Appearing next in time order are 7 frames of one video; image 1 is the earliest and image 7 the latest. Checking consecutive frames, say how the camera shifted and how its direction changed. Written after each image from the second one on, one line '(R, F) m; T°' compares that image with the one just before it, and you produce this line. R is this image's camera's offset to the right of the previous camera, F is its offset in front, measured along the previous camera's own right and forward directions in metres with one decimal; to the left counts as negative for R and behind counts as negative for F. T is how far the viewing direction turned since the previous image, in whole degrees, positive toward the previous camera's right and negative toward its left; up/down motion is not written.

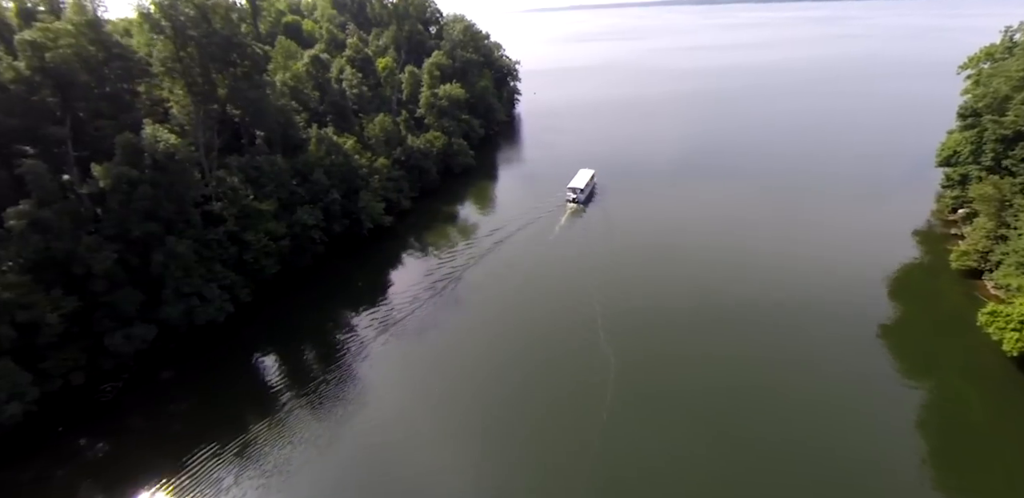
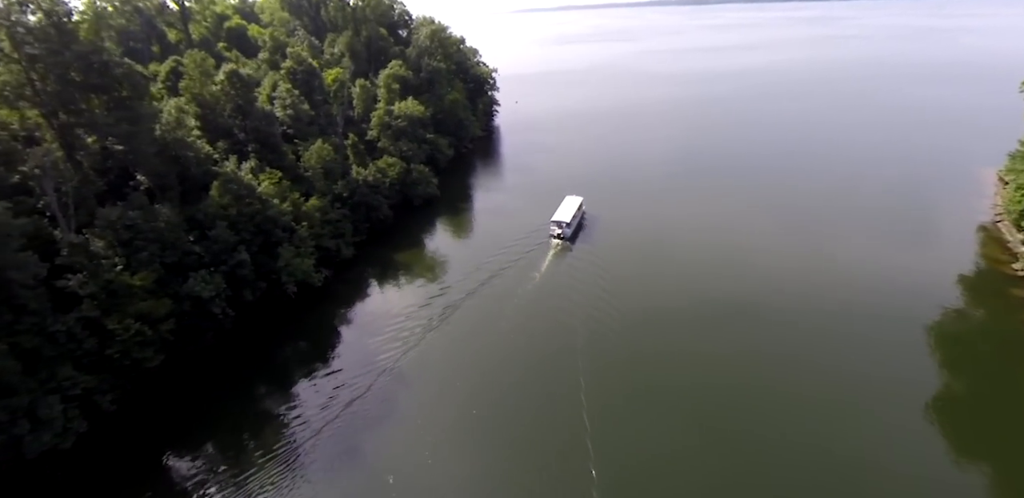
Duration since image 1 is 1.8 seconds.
(+2.8, +11.1) m; +1°
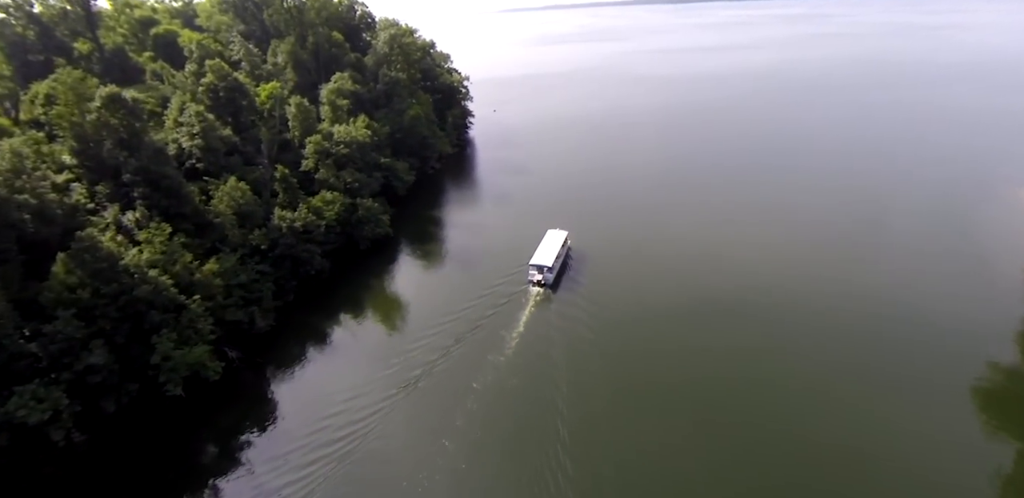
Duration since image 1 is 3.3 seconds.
(+2.6, +10.2) m; +1°
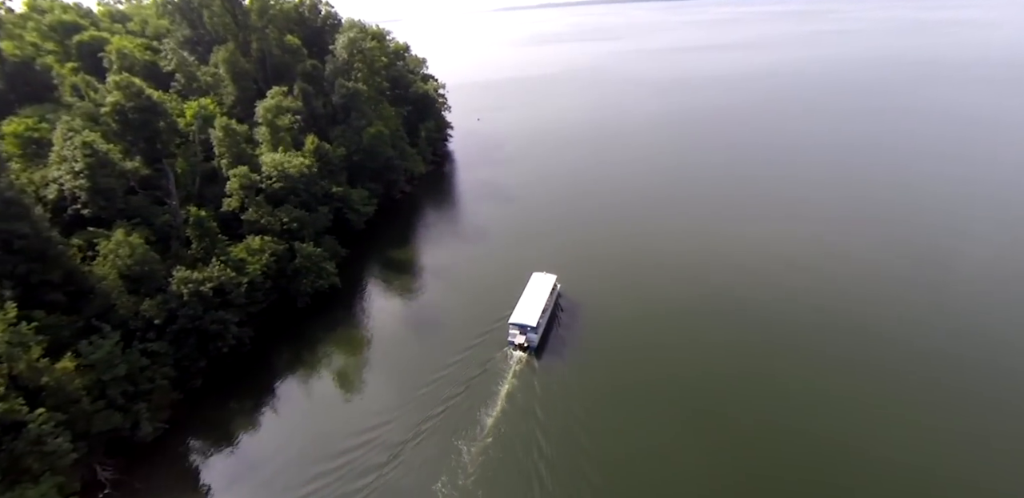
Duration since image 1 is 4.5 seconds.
(+2.1, +9.3) m; +1°
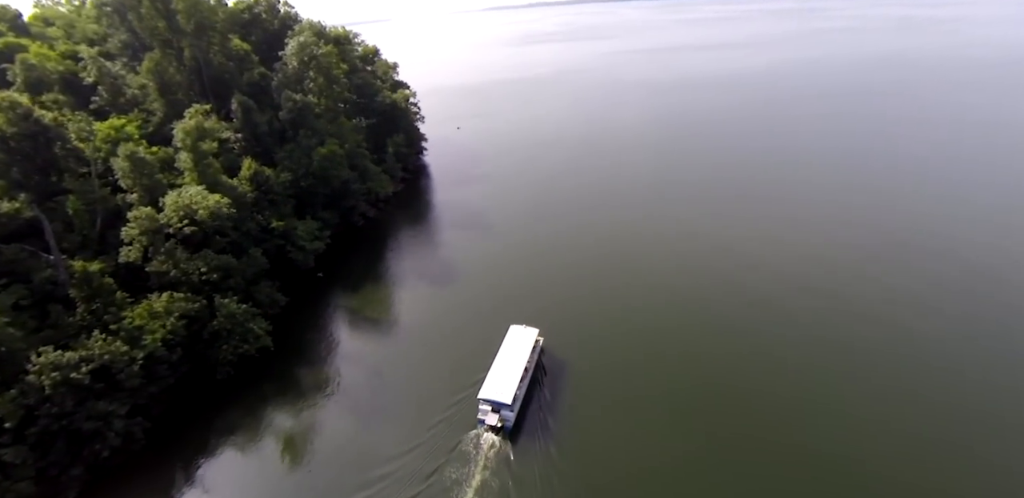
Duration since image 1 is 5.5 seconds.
(+1.7, +7.4) m; +1°
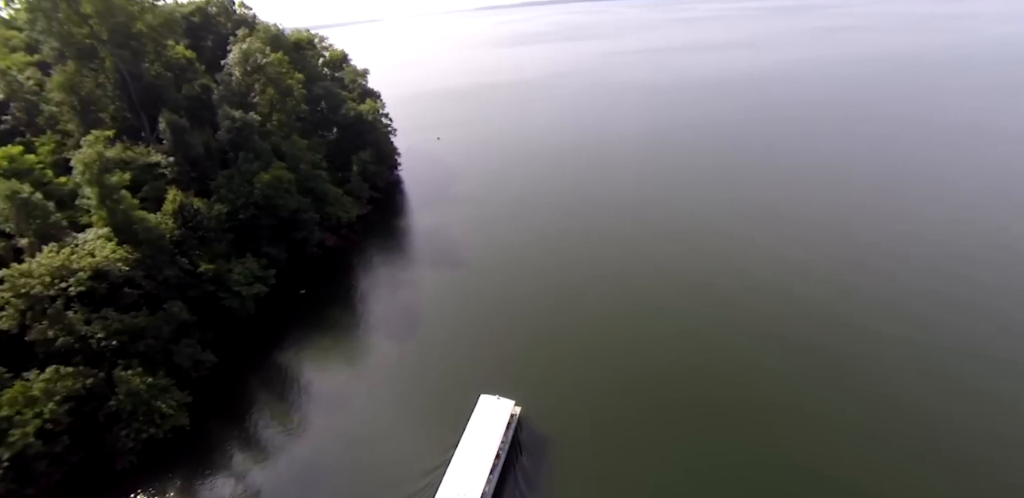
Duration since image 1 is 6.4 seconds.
(+1.6, +6.0) m; +1°
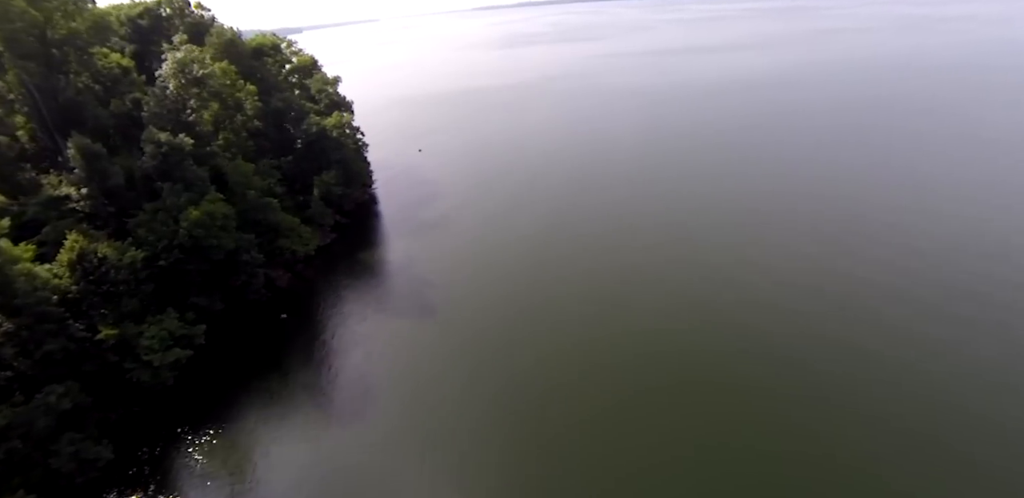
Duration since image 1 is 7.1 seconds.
(+1.4, +6.6) m; 0°
